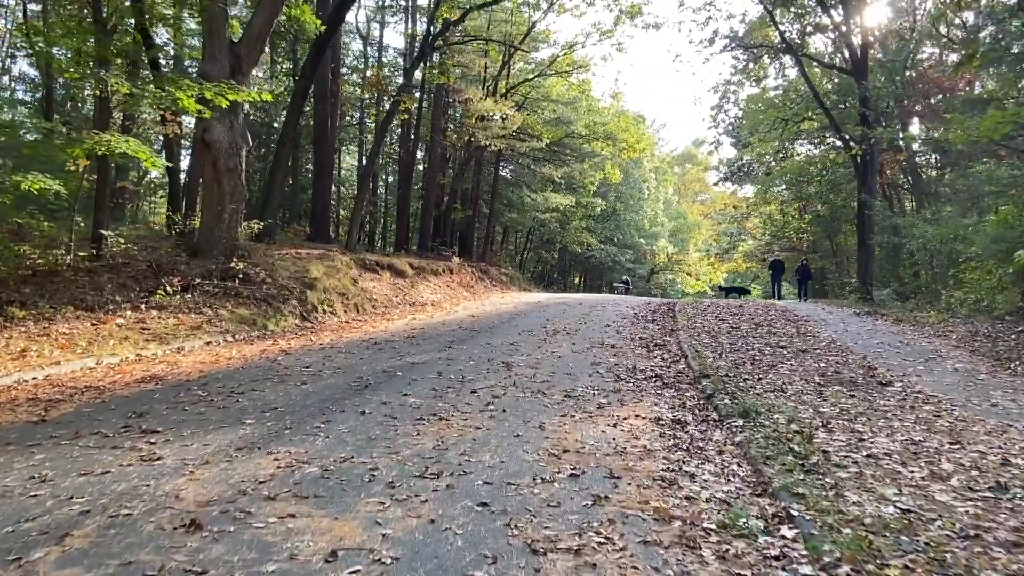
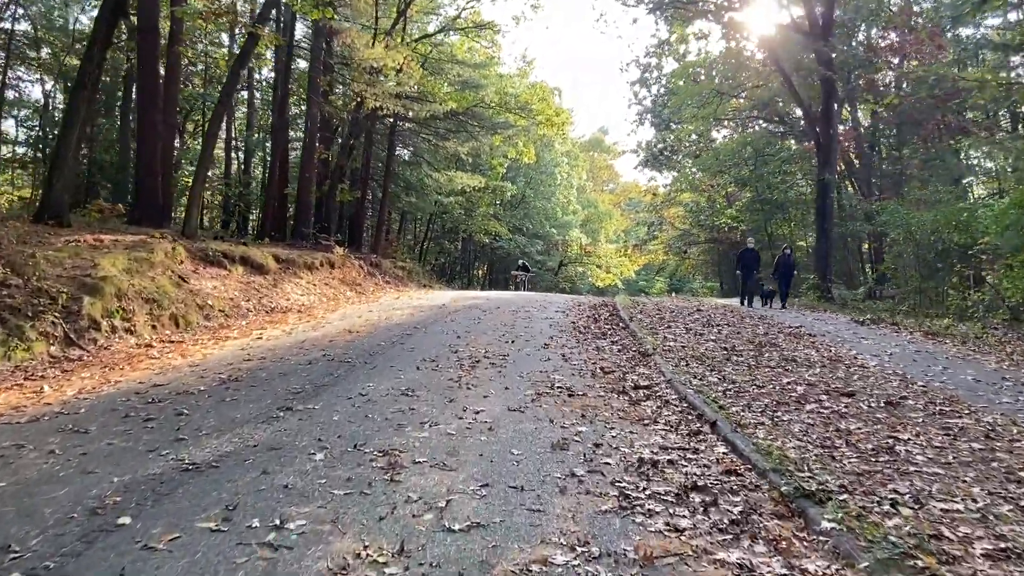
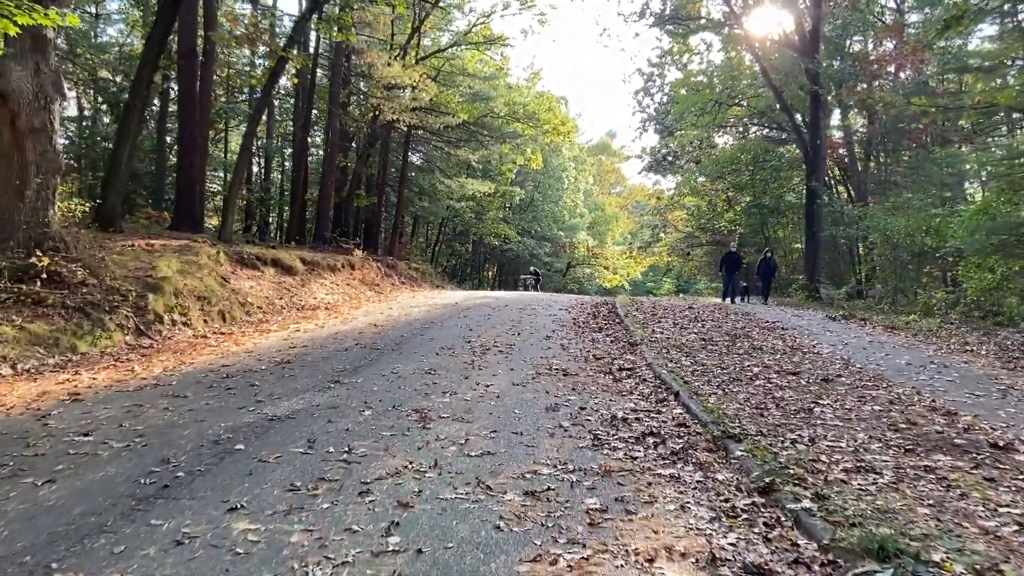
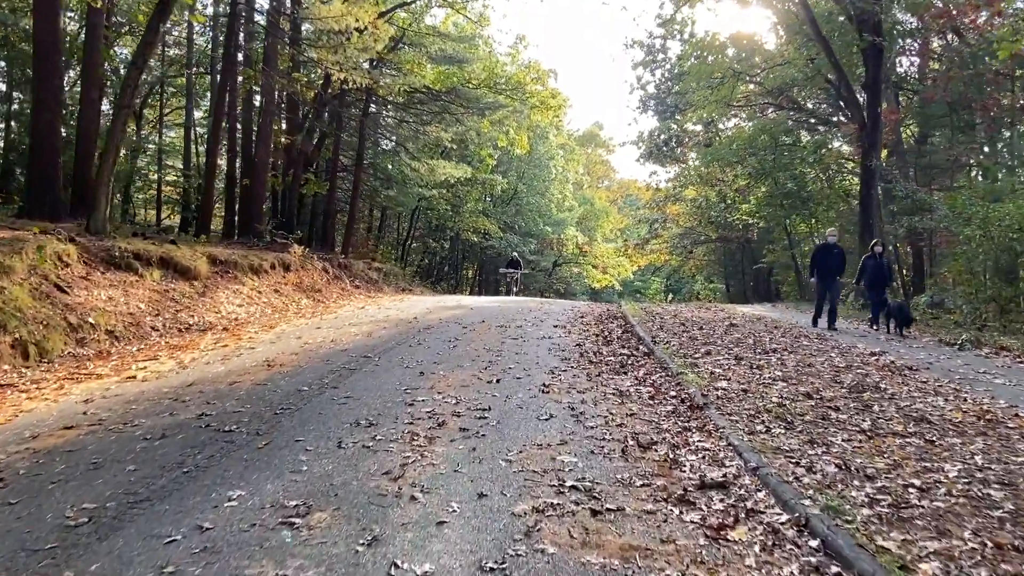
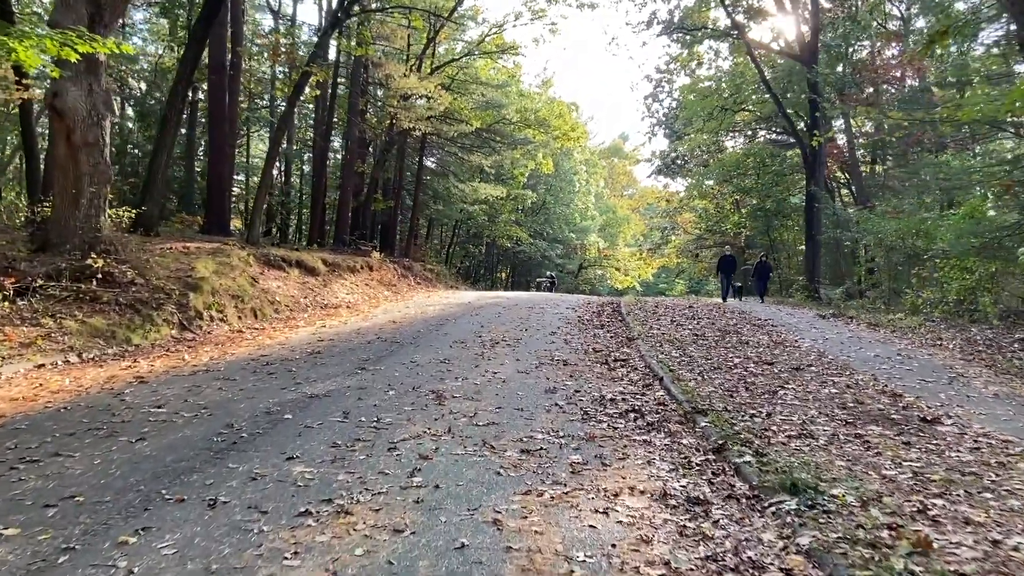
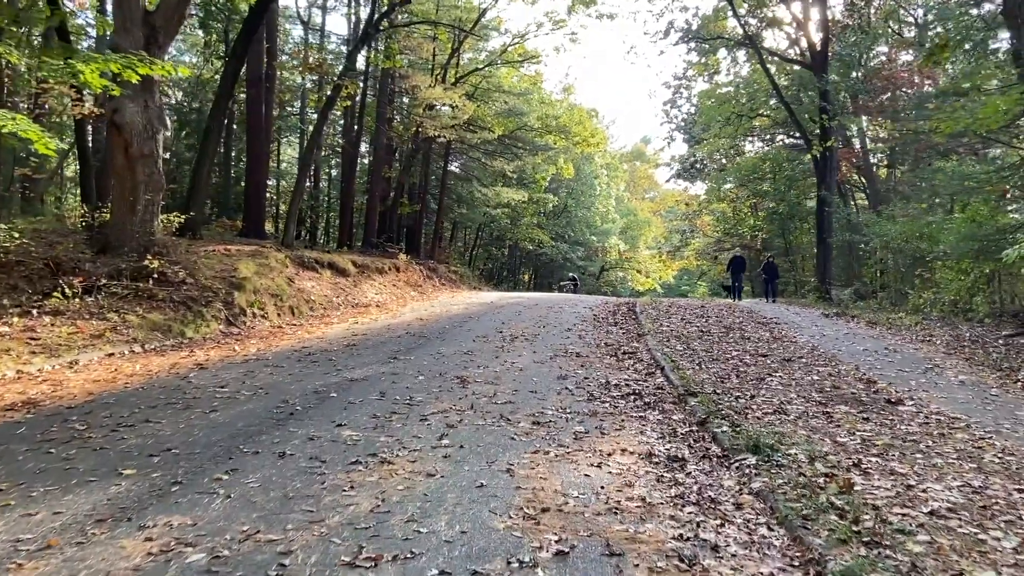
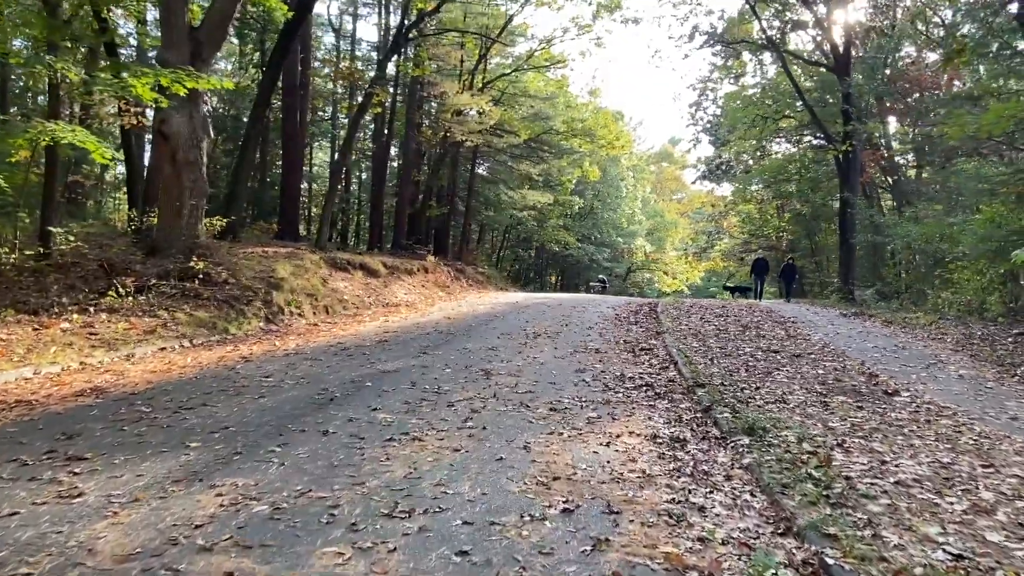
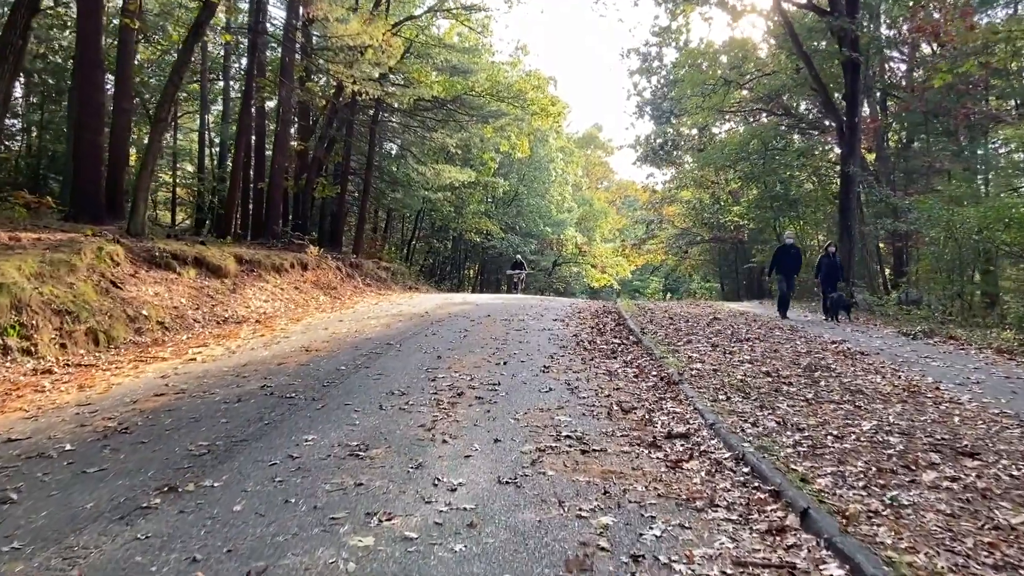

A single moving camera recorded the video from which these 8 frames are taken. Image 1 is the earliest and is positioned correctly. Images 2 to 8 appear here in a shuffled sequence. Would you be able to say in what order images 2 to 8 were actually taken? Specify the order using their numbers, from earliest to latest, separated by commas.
7, 6, 5, 3, 2, 8, 4
